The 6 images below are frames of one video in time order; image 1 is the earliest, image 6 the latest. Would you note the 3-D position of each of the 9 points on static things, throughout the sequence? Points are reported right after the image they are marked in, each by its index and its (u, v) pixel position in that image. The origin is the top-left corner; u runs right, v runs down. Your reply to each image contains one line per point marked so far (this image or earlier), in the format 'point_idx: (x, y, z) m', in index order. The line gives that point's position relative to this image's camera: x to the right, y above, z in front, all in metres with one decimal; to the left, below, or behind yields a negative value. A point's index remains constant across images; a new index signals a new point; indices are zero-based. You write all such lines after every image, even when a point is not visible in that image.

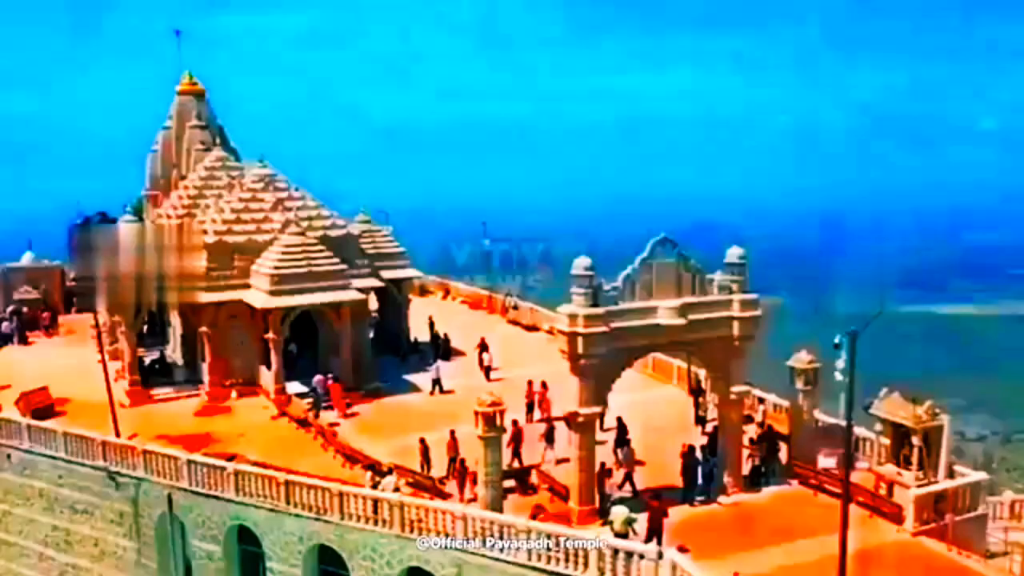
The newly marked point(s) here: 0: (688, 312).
0: (+3.4, -0.5, +19.1) m
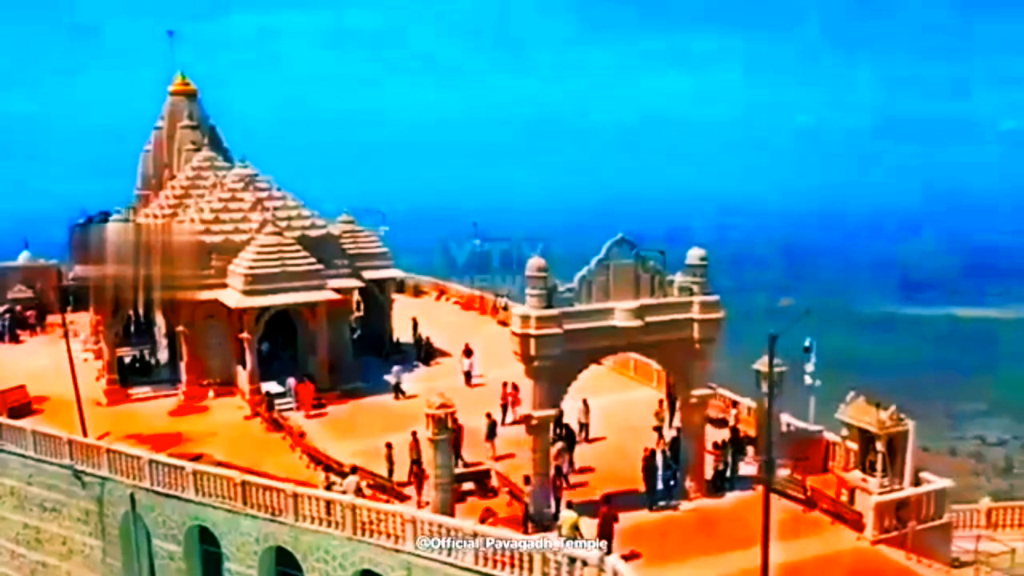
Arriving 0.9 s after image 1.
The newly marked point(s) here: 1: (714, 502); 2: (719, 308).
0: (+2.6, -0.5, +18.9) m
1: (+4.1, -4.4, +19.9) m
2: (+4.1, -0.4, +19.4) m
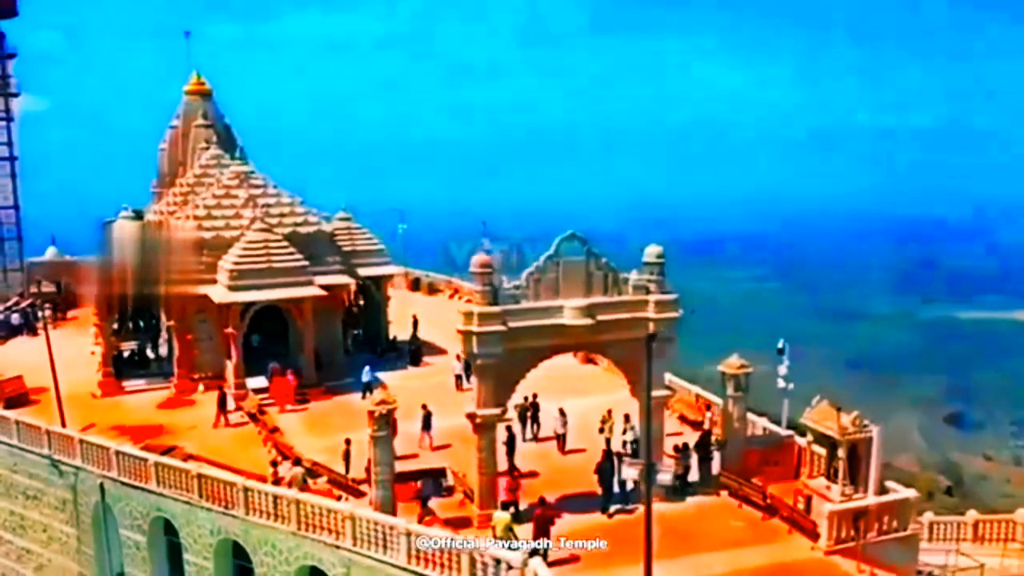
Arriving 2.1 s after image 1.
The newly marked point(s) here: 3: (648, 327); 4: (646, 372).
0: (+1.6, -0.5, +18.5) m
1: (+3.2, -4.3, +19.4) m
2: (+3.1, -0.4, +18.8) m
3: (+2.6, -0.7, +18.8) m
4: (+2.6, -1.6, +19.1) m
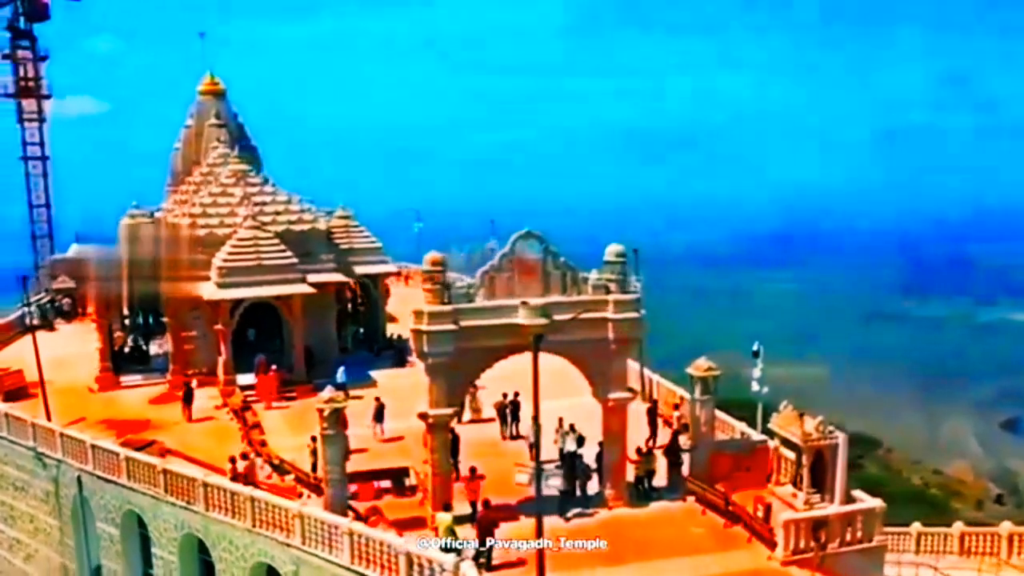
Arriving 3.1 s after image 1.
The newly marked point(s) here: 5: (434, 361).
0: (+0.7, -0.4, +18.1) m
1: (+2.4, -4.3, +18.9) m
2: (+2.3, -0.4, +18.4) m
3: (+1.8, -0.7, +18.4) m
4: (+1.8, -1.6, +18.7) m
5: (-1.4, -1.3, +17.6) m
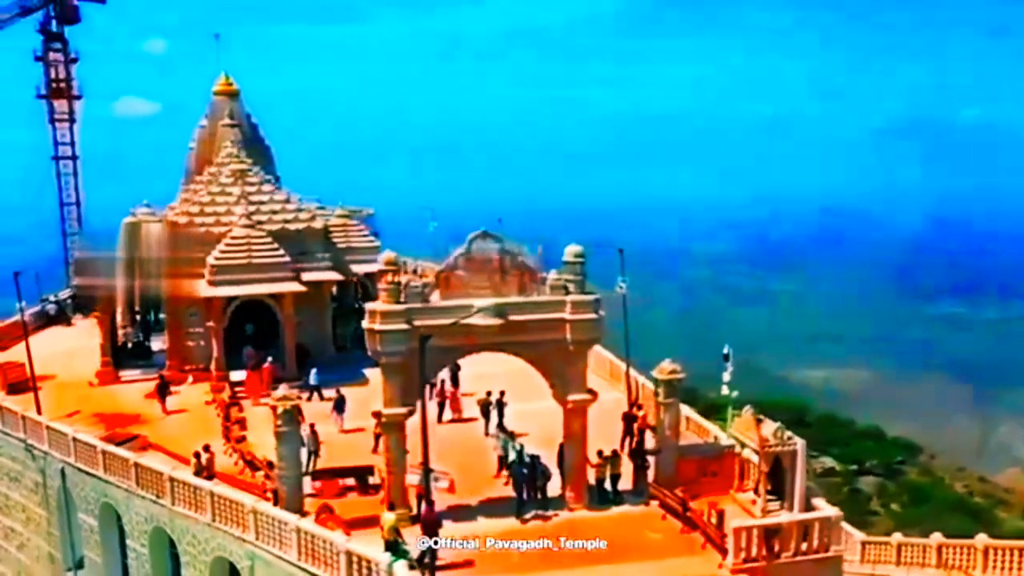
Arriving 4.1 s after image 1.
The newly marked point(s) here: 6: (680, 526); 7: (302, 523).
0: (-0.1, -0.4, +18.0) m
1: (+1.6, -4.3, +18.7) m
2: (+1.5, -0.4, +18.2) m
3: (+1.0, -0.8, +18.2) m
4: (+1.0, -1.6, +18.5) m
5: (-2.3, -1.3, +17.6) m
6: (+3.1, -4.4, +18.1) m
7: (-3.6, -4.0, +16.8) m
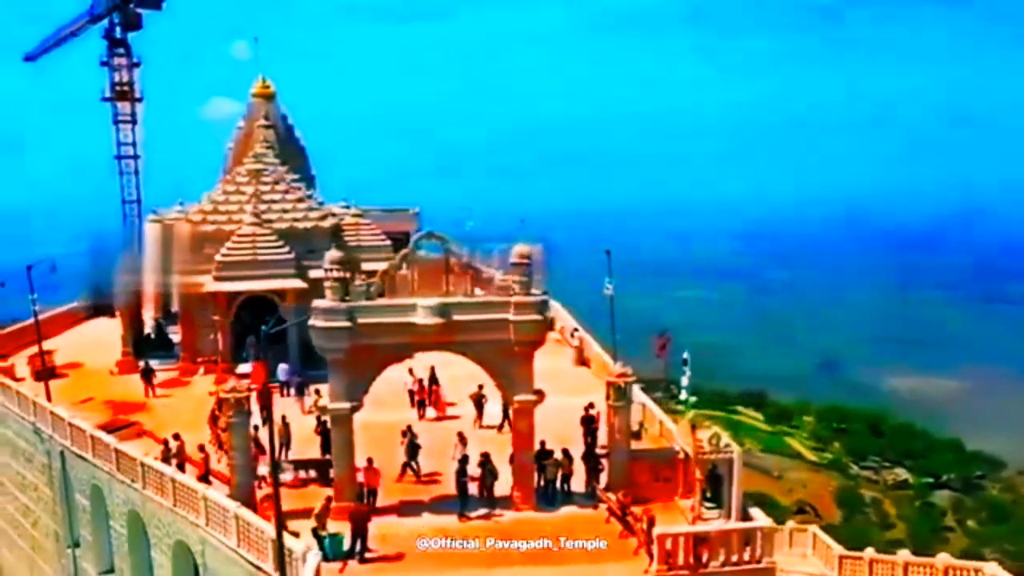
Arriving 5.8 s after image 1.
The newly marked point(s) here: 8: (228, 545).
0: (-1.1, -0.4, +18.2) m
1: (+0.5, -4.4, +18.8) m
2: (+0.5, -0.4, +18.2) m
3: (-0.1, -0.8, +18.3) m
4: (0.0, -1.7, +18.6) m
5: (-3.4, -1.3, +18.1) m
6: (+2.0, -4.5, +18.0) m
7: (-4.8, -4.0, +17.4) m
8: (-5.2, -4.7, +17.7) m
